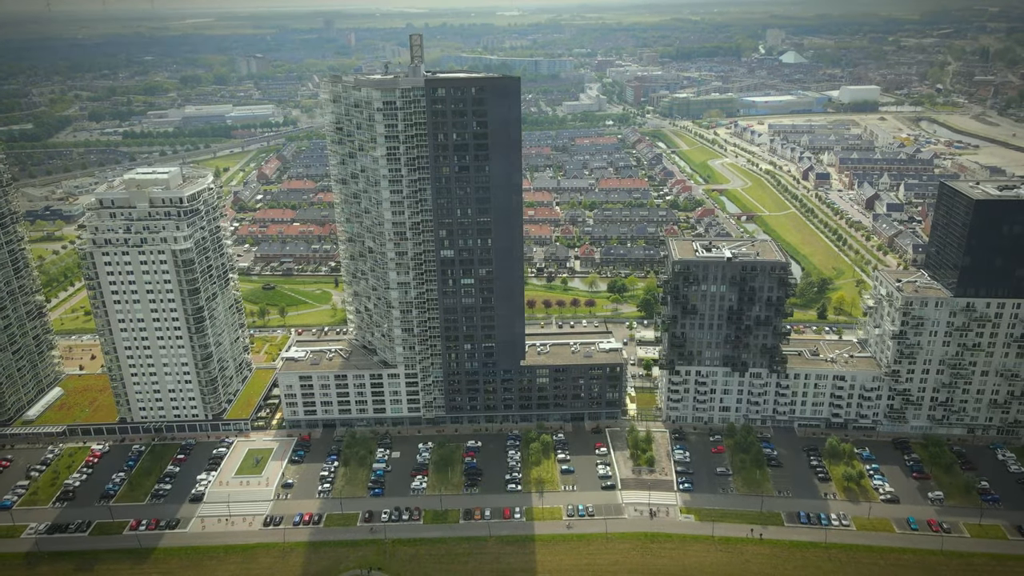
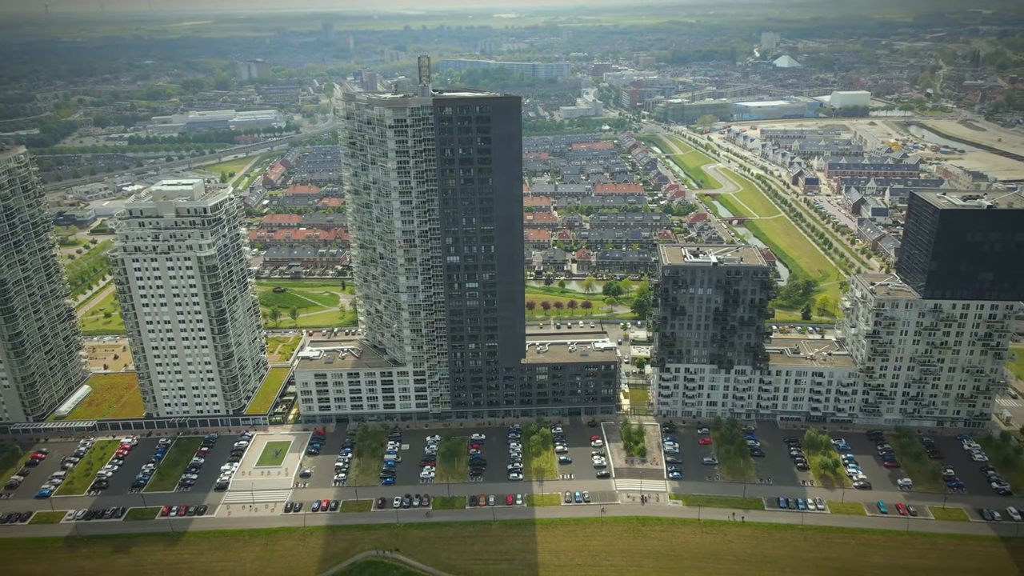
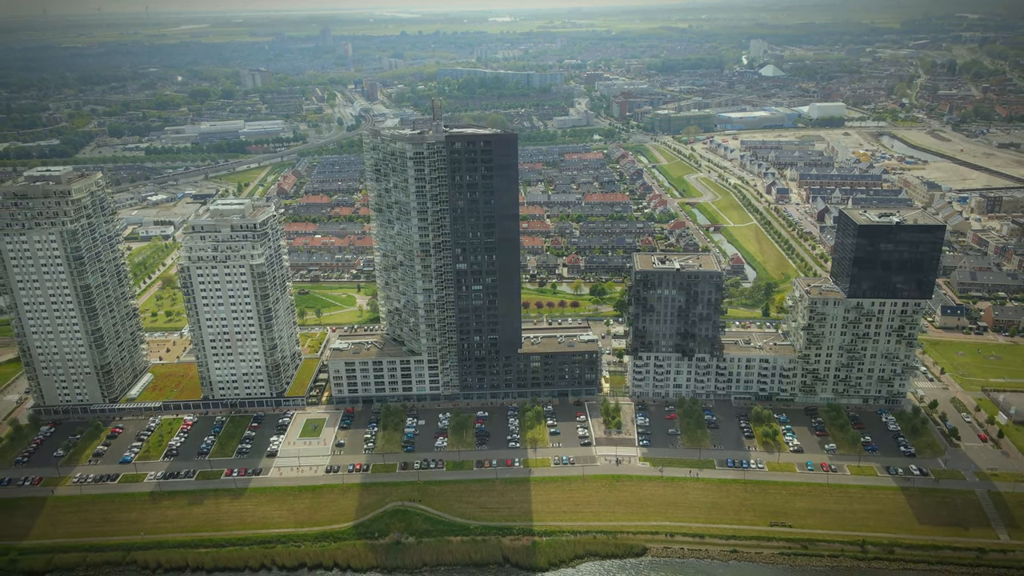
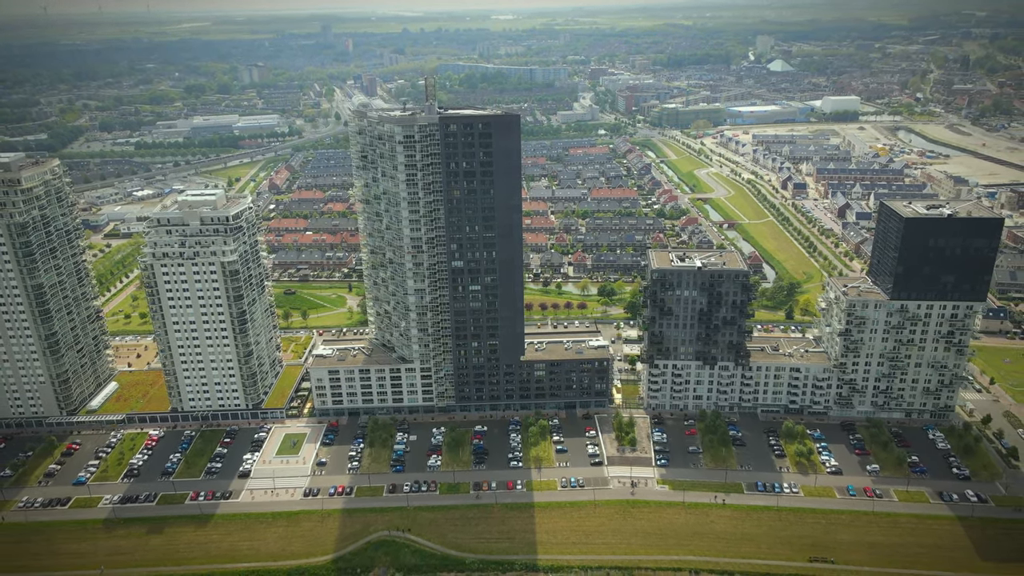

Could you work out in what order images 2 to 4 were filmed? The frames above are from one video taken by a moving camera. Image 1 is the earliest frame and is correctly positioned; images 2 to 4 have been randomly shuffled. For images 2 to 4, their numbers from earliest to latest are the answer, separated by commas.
2, 4, 3
